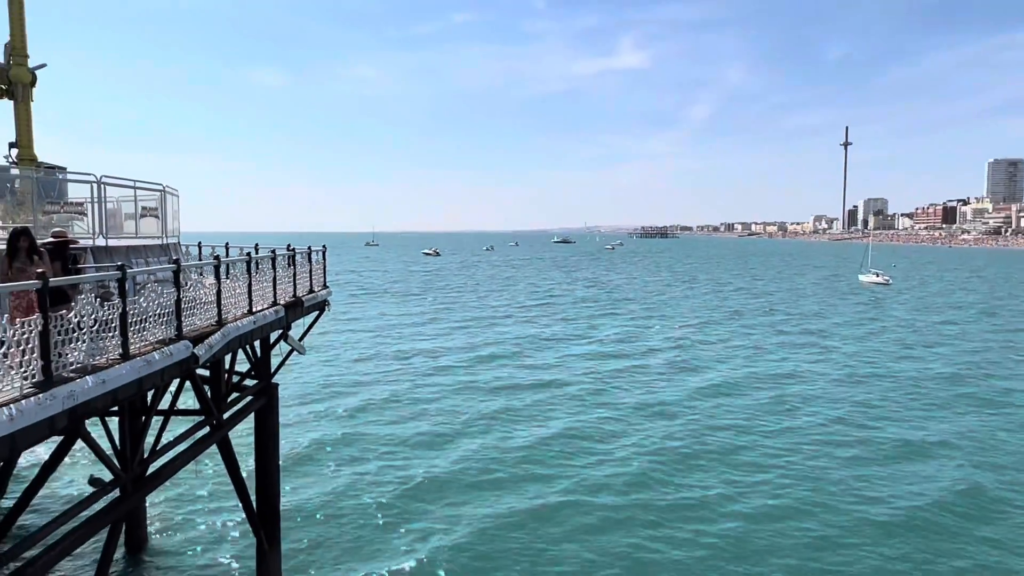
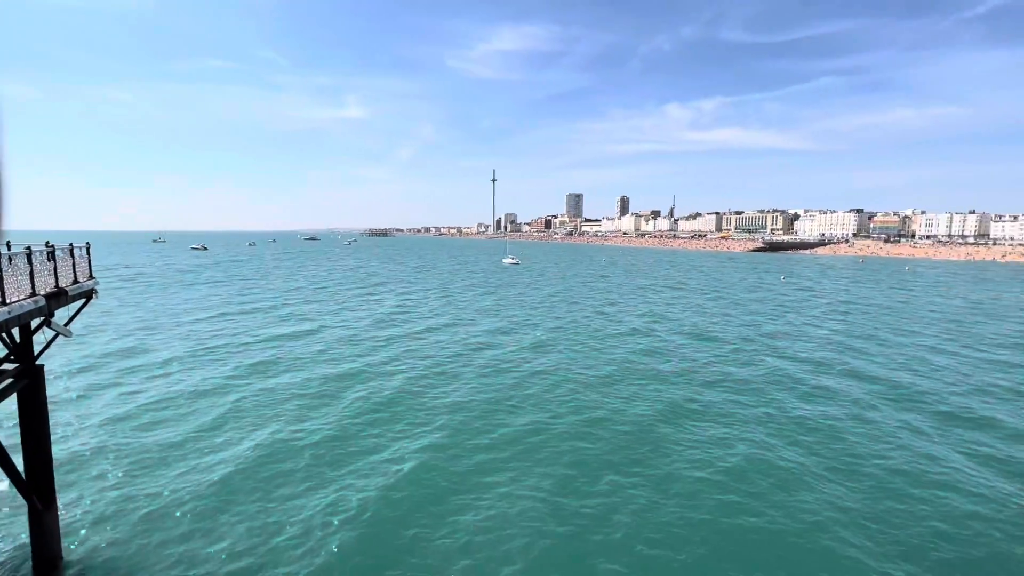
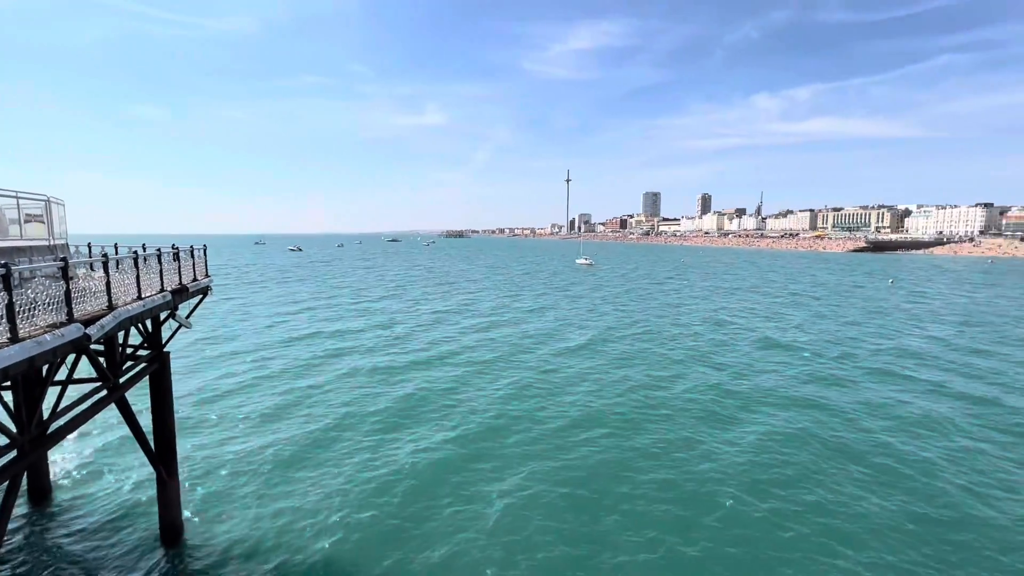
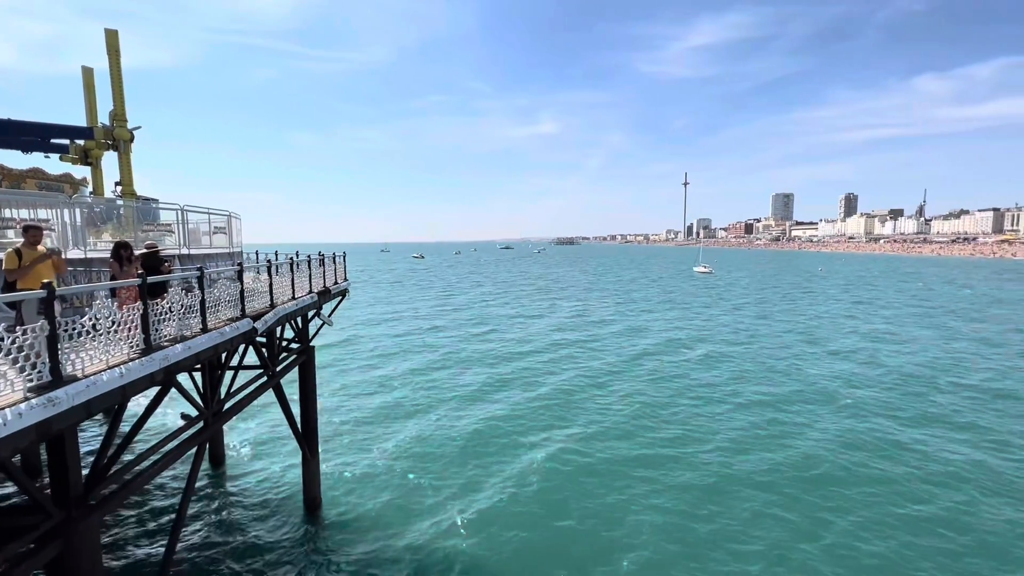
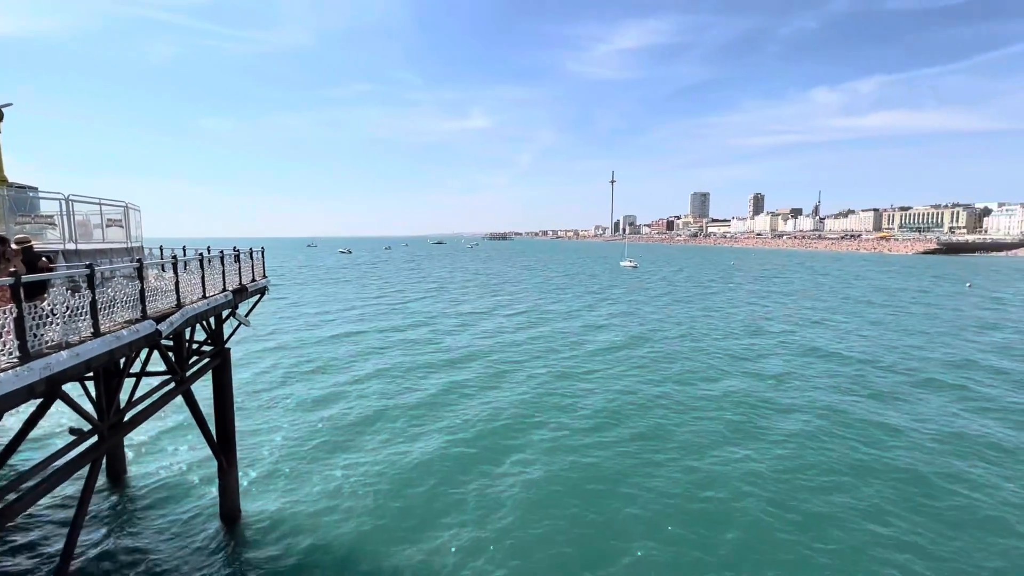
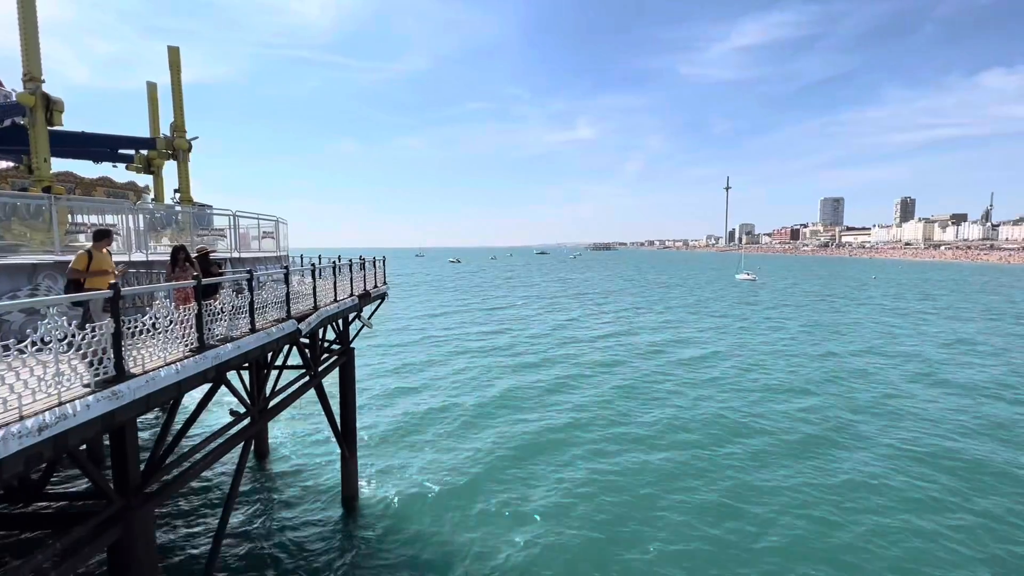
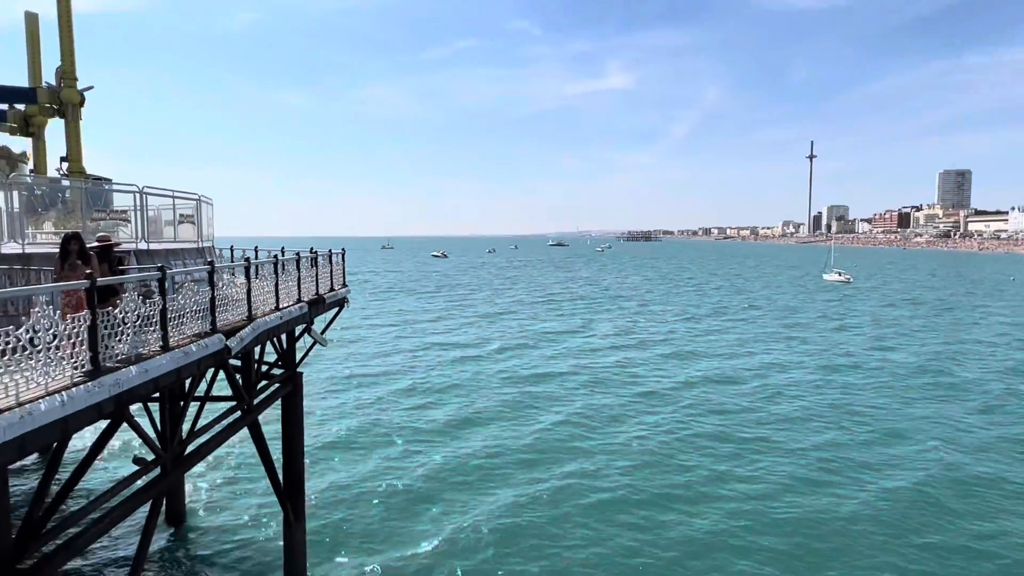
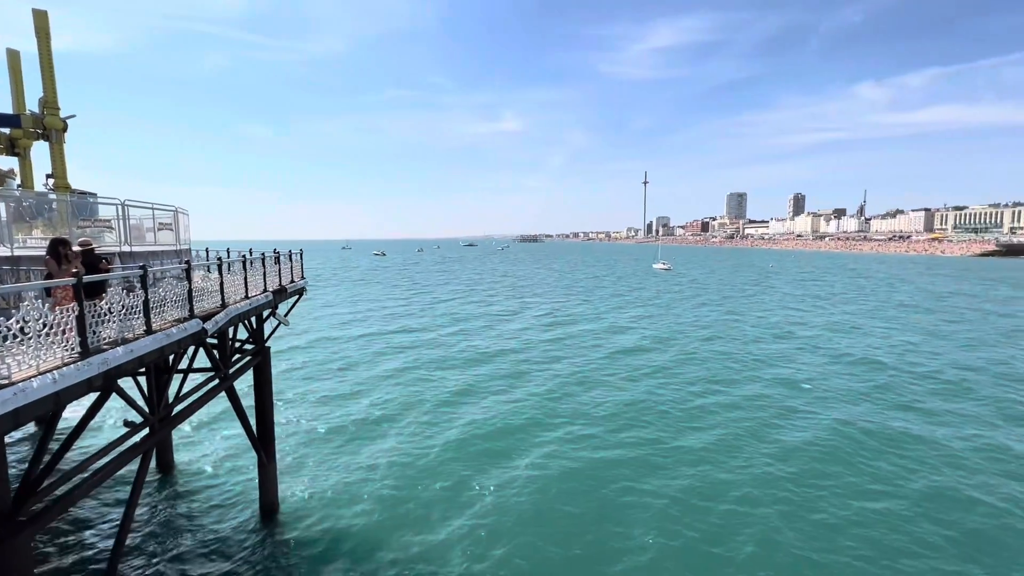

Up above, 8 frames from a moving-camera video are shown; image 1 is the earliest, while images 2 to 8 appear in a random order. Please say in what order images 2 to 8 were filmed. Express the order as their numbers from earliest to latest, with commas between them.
7, 6, 4, 8, 5, 3, 2
